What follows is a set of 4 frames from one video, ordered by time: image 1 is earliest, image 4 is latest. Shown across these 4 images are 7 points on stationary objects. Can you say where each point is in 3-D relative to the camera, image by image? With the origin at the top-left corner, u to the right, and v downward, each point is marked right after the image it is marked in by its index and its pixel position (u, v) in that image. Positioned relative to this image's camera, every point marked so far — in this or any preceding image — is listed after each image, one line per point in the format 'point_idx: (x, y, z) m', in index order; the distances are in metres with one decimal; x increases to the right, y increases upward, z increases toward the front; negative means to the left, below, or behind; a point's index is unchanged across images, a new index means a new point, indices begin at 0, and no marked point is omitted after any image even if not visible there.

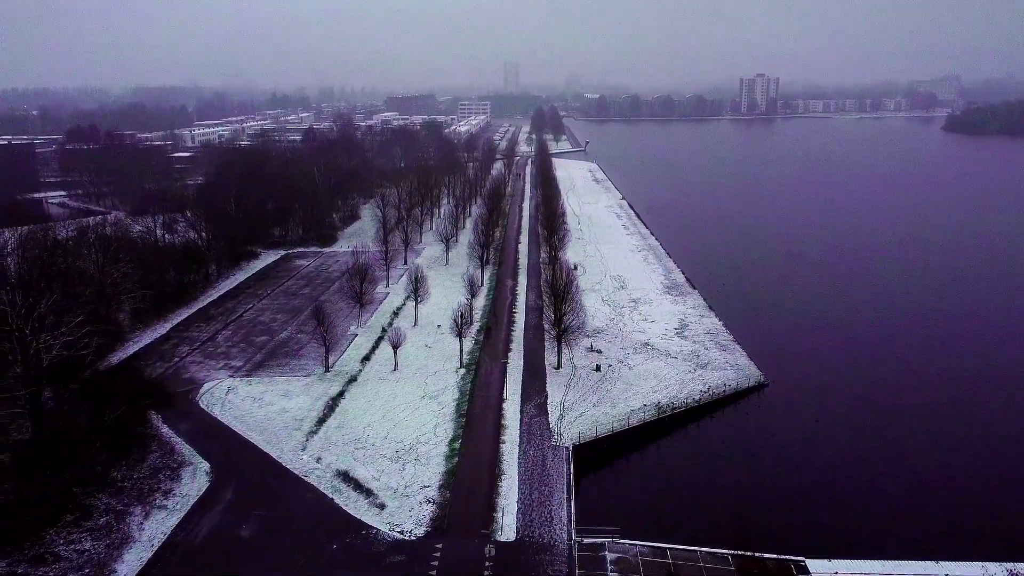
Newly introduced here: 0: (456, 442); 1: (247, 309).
0: (-0.6, -1.7, +9.1) m
1: (-4.8, -0.4, +15.1) m
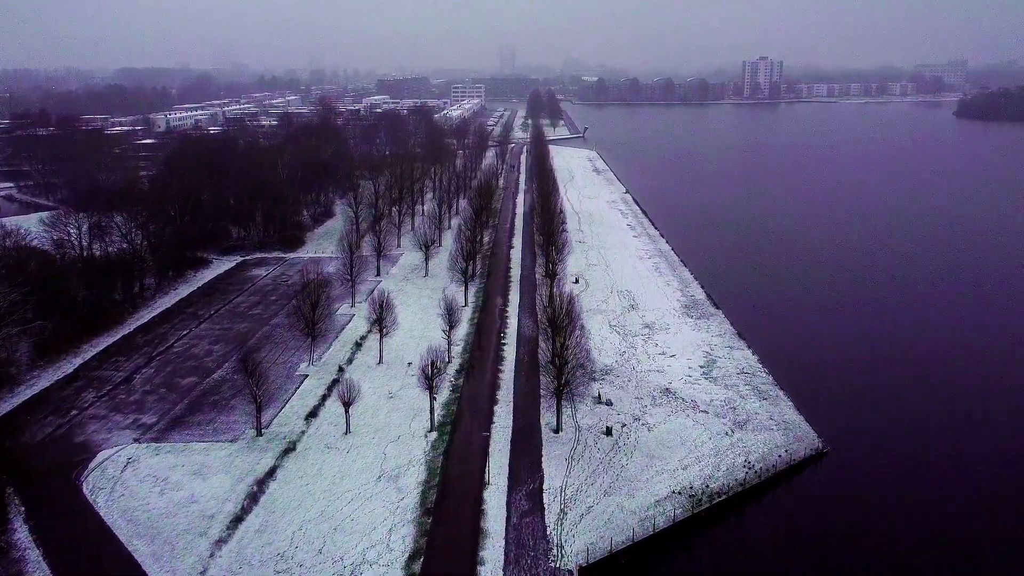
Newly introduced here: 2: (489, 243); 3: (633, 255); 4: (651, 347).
0: (-0.8, -2.2, +6.5) m
1: (-5.0, -0.7, +12.5) m
2: (-0.5, +0.9, +17.5) m
3: (+2.6, +0.7, +17.6) m
4: (+2.0, -0.8, +11.8) m
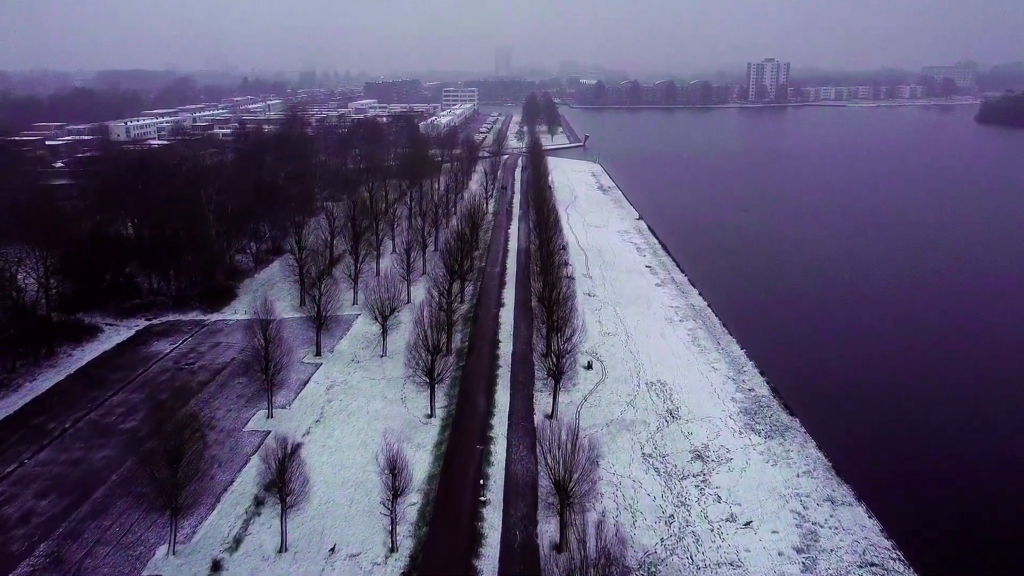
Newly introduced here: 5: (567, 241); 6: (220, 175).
0: (-0.9, -3.3, +2.4) m
1: (-5.1, -1.9, +8.3) m
2: (-0.7, -0.2, +13.4) m
3: (+2.4, -0.5, +13.5) m
4: (+1.8, -2.0, +7.6) m
5: (+1.2, +1.0, +18.5) m
6: (-6.7, +2.6, +19.1) m
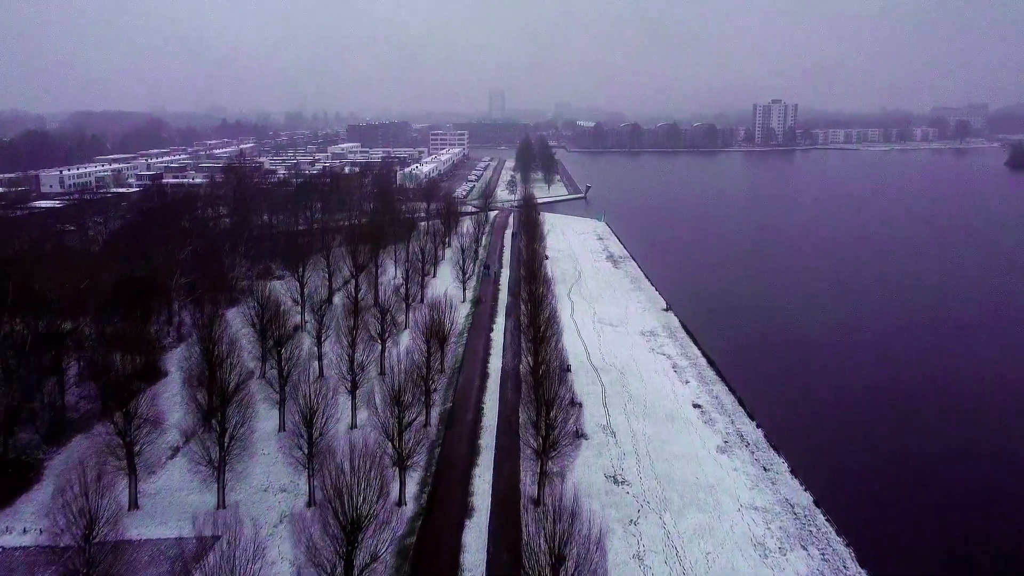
0: (-1.1, -4.7, -3.5) m
1: (-5.3, -3.5, +2.5) m
2: (-0.9, -2.1, +7.7) m
3: (+2.2, -2.3, +7.8) m
4: (+1.6, -3.6, +1.8) m
5: (+1.0, -1.1, +12.8) m
6: (-7.0, +0.4, +13.5) m
